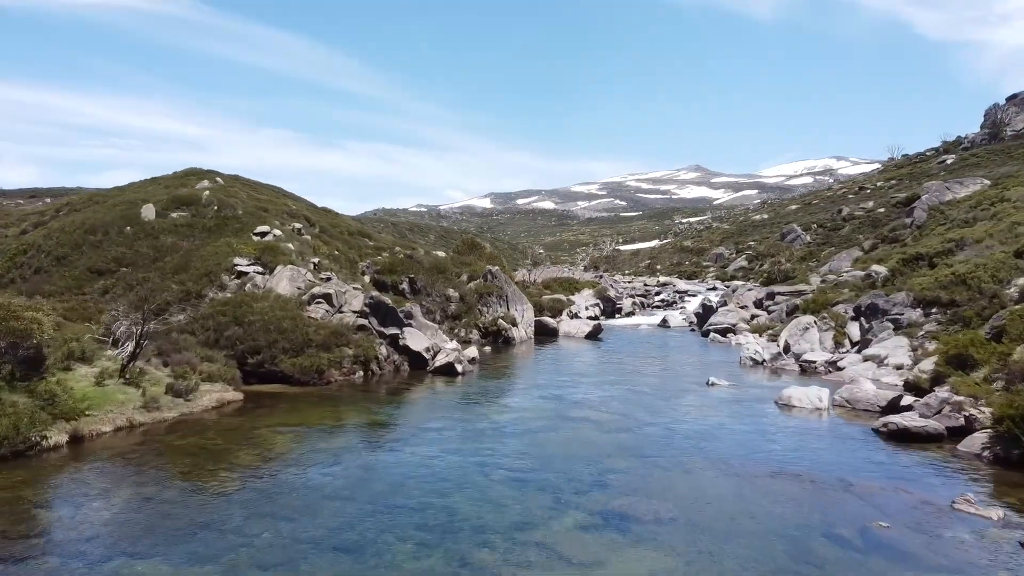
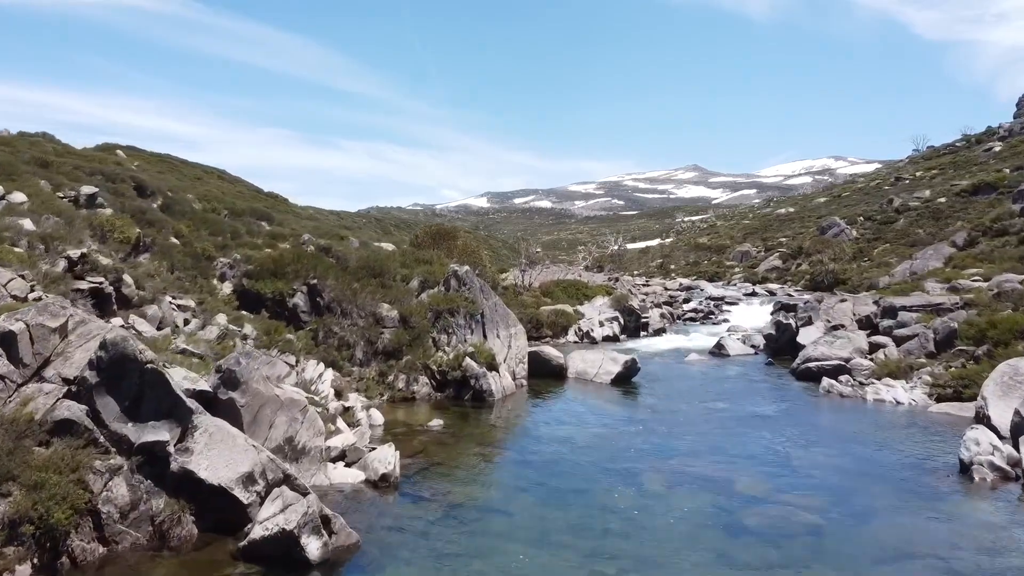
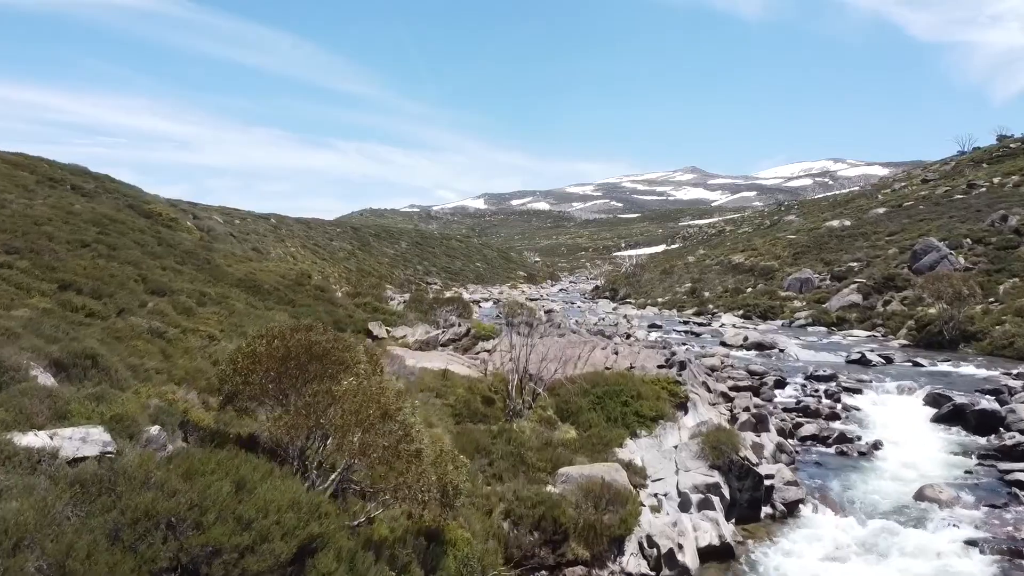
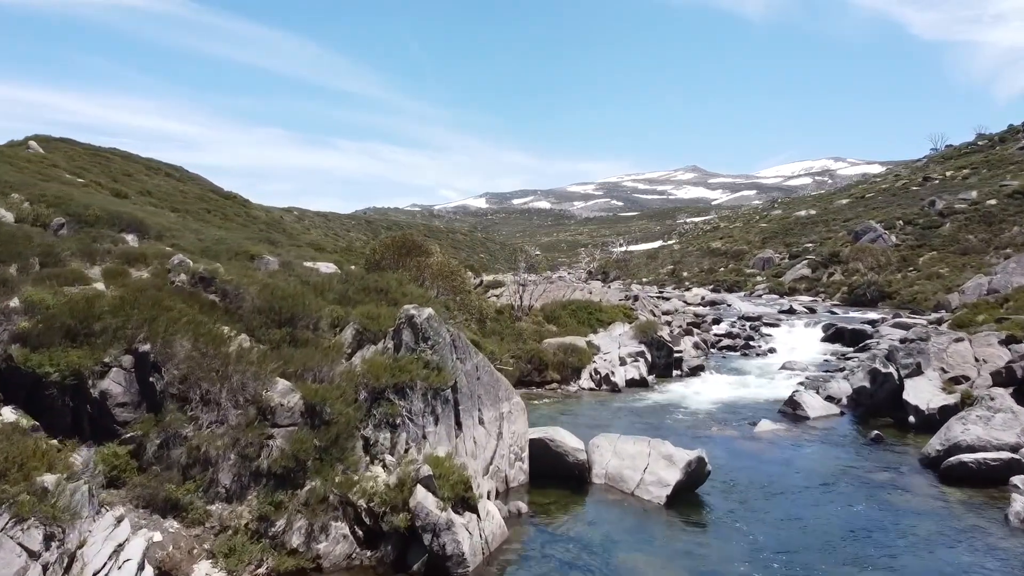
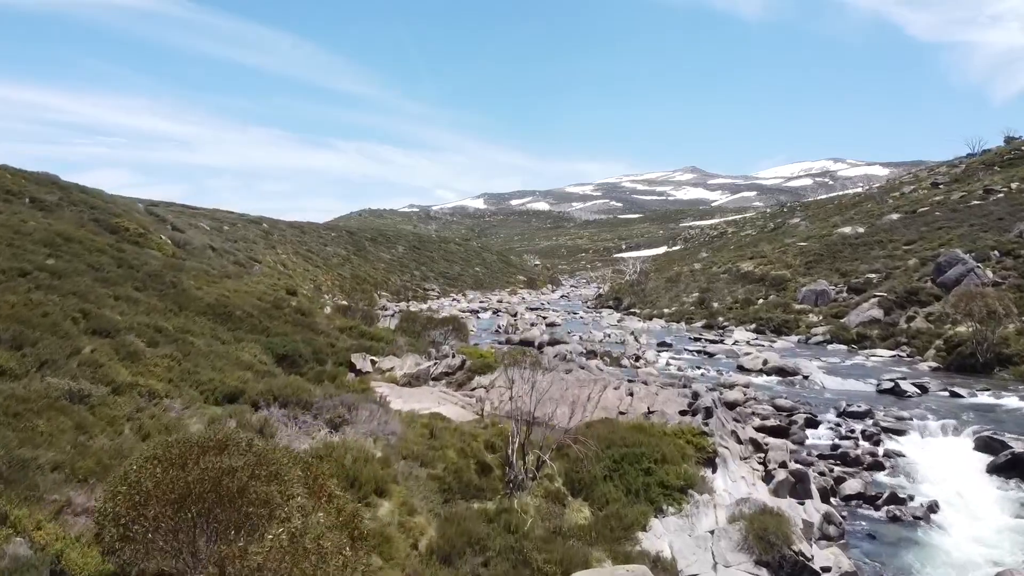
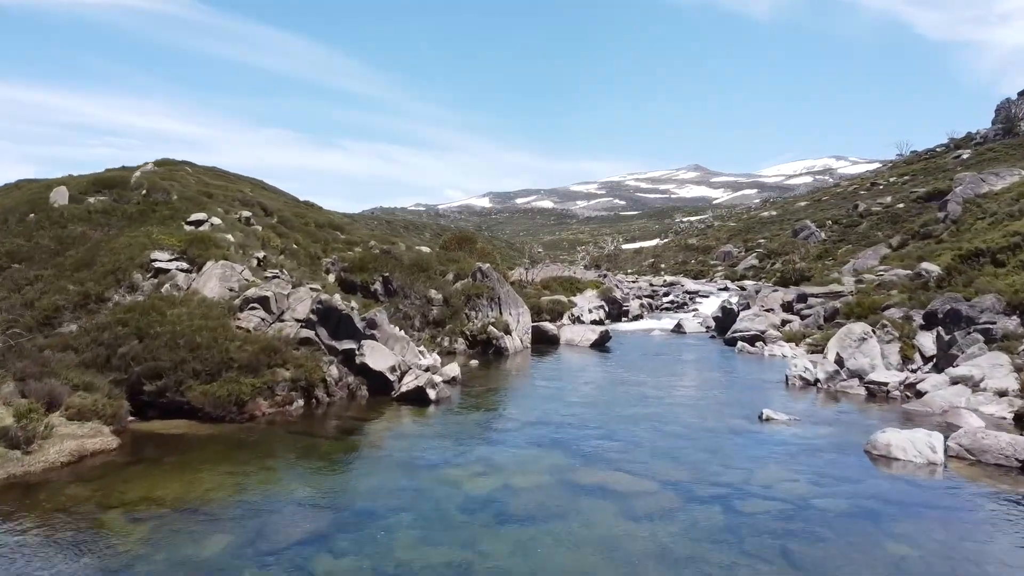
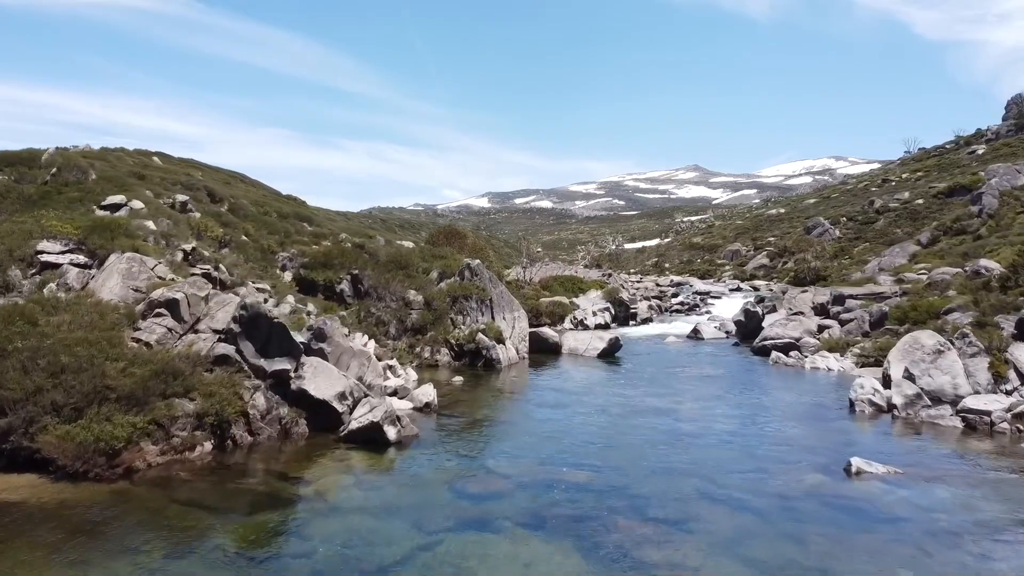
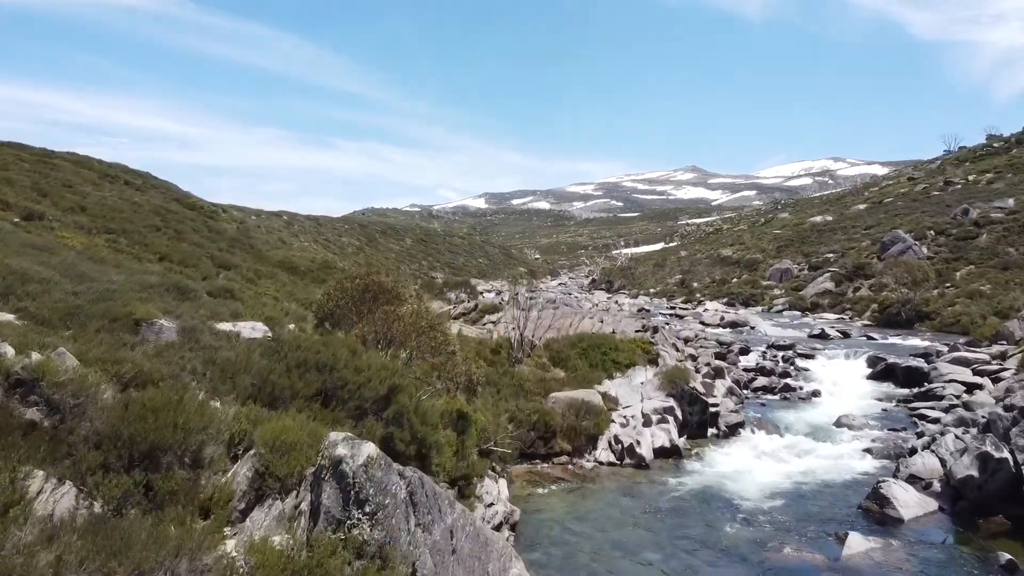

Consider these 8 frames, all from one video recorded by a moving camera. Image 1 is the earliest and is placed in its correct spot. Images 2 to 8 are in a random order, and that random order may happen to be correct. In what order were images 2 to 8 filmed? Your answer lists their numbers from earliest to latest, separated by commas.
6, 7, 2, 4, 8, 3, 5
